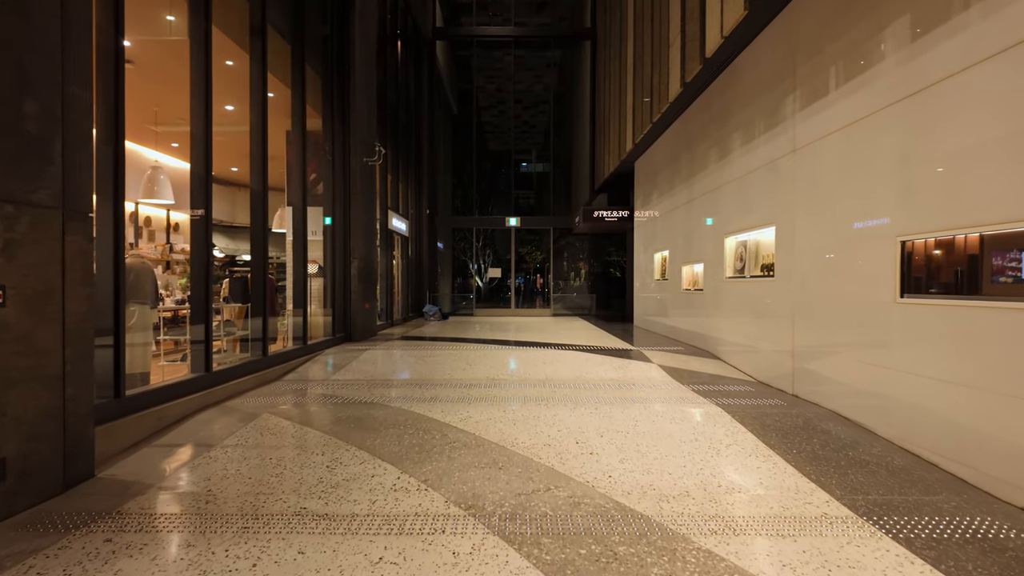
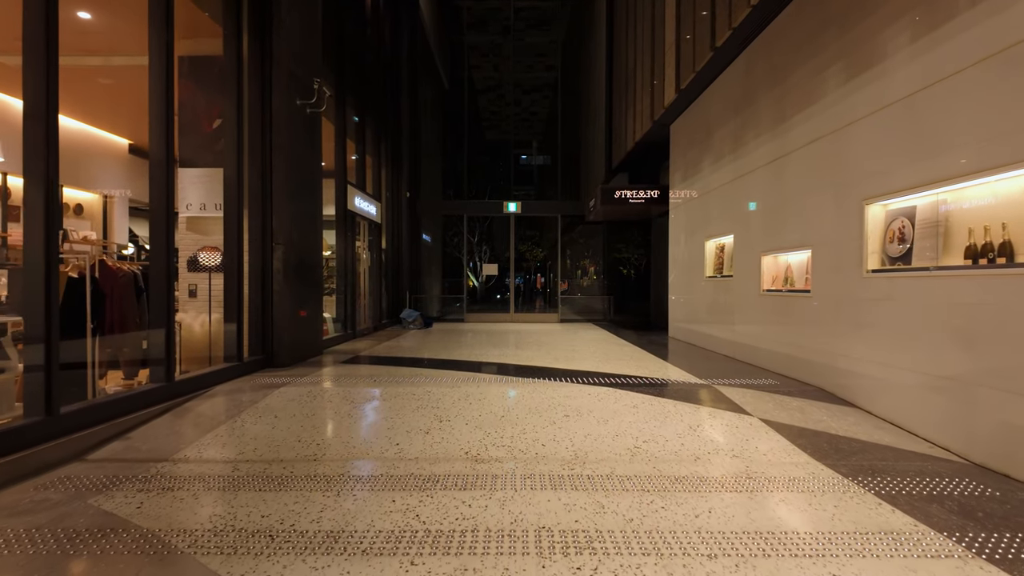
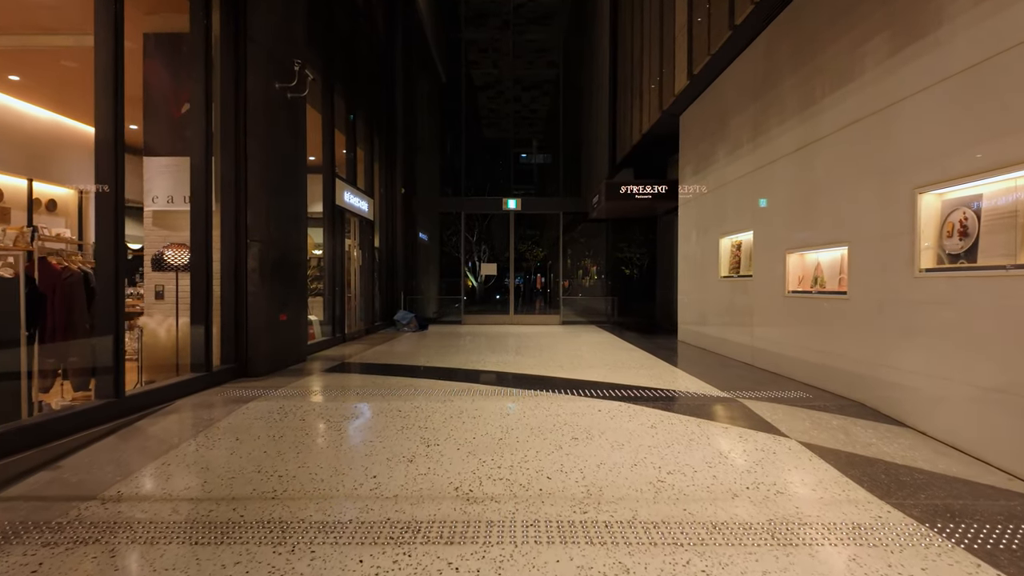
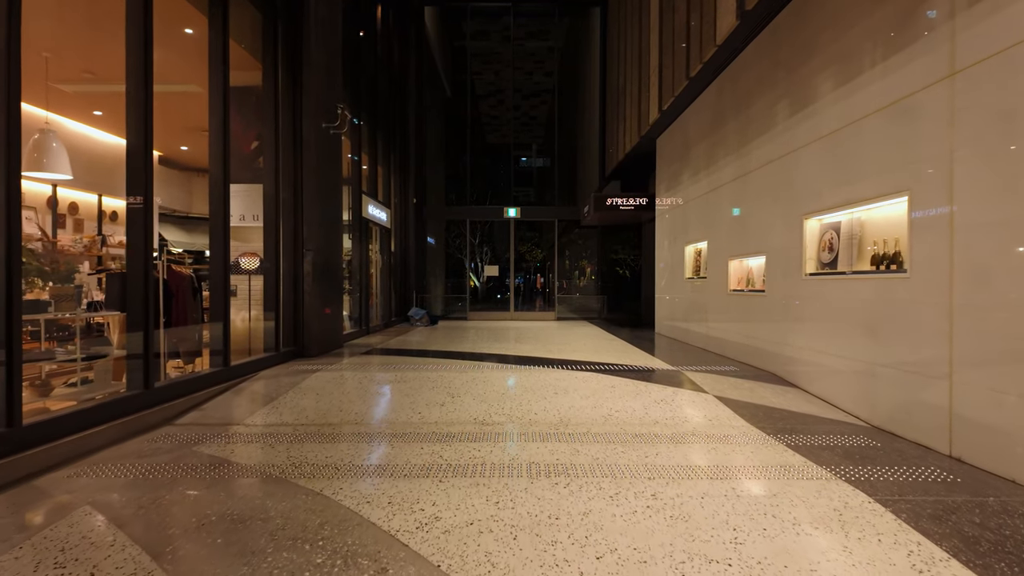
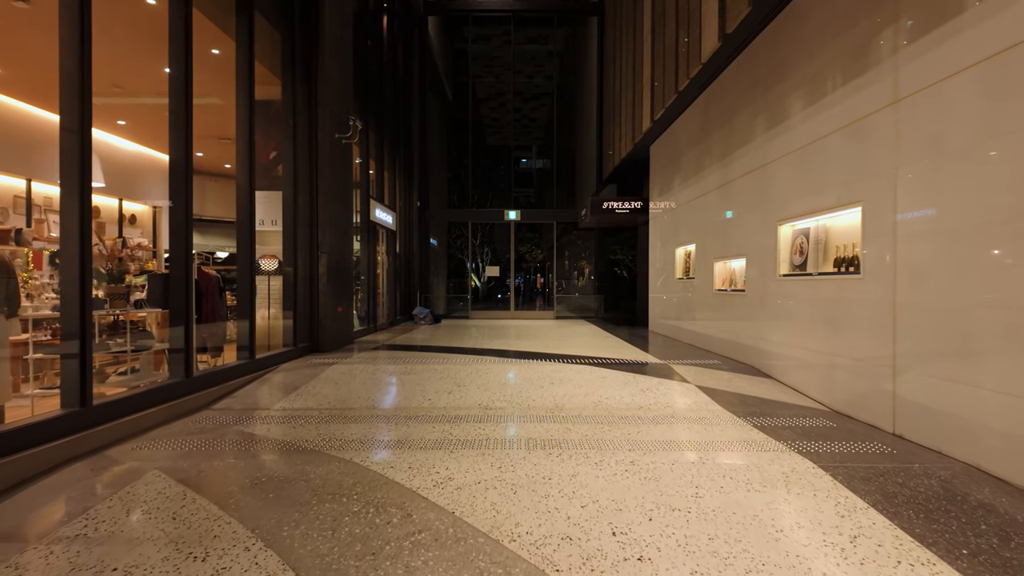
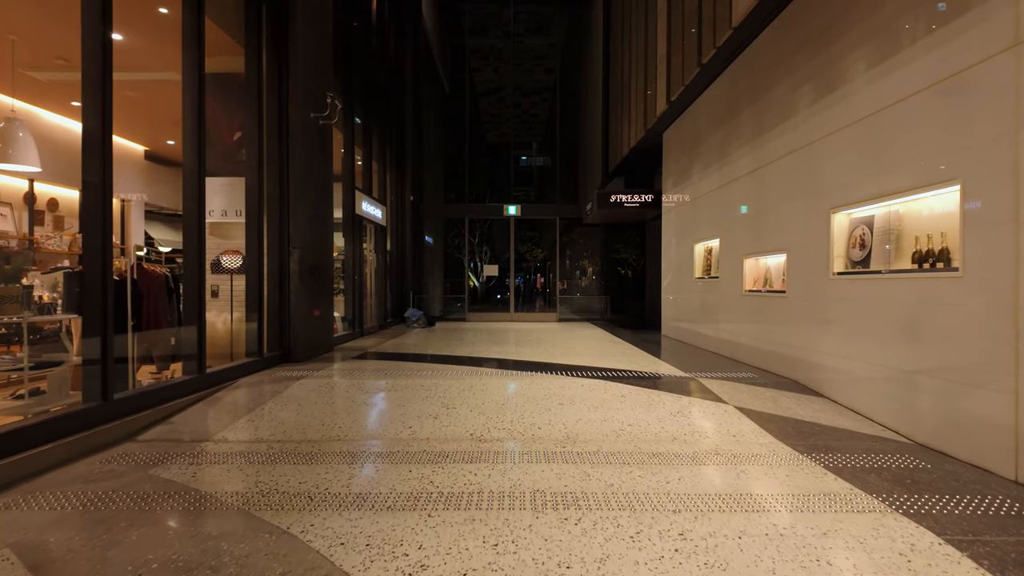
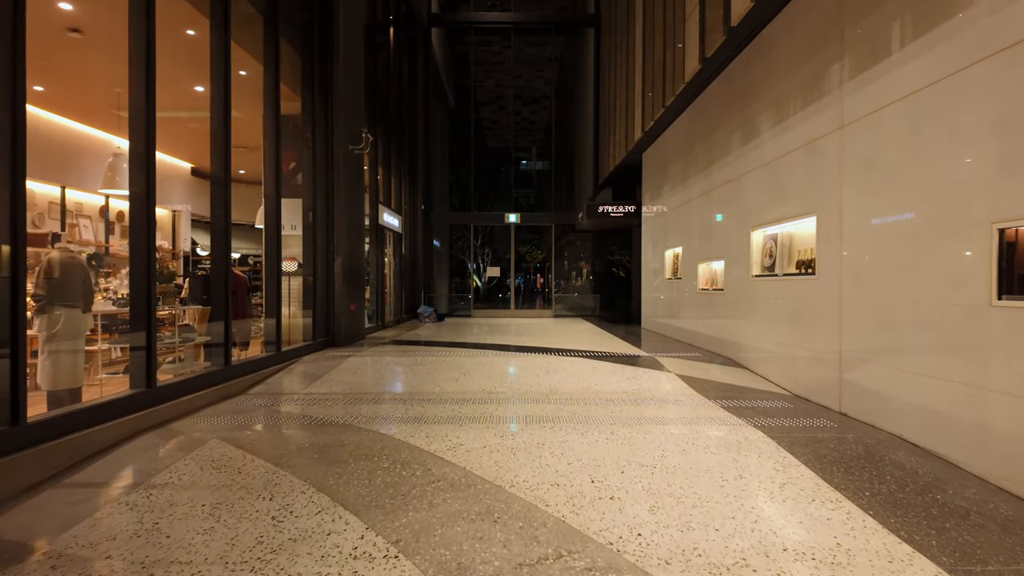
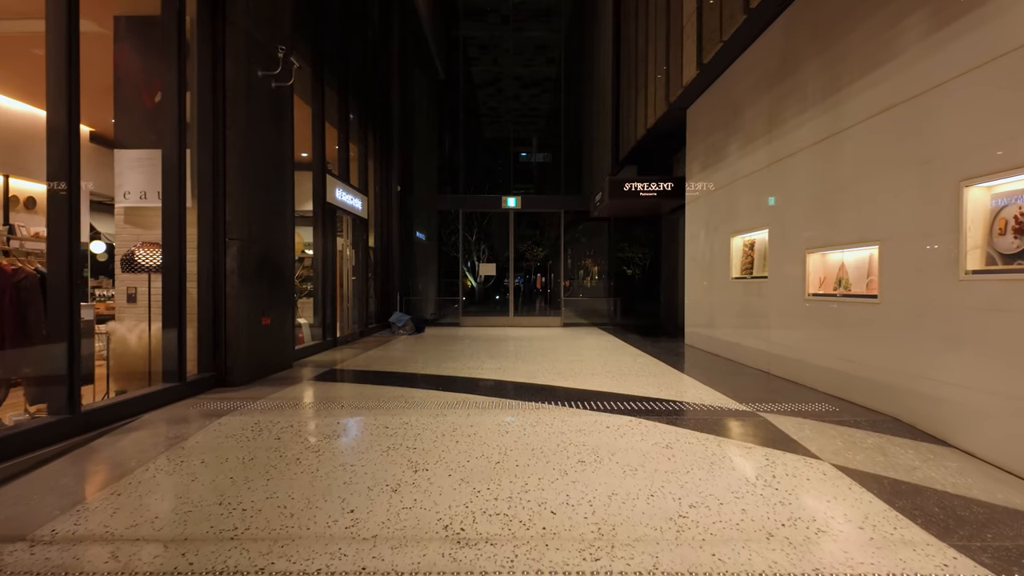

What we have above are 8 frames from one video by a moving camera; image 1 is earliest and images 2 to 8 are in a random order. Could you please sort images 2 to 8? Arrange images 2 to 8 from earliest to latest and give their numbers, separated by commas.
7, 5, 4, 6, 2, 3, 8
